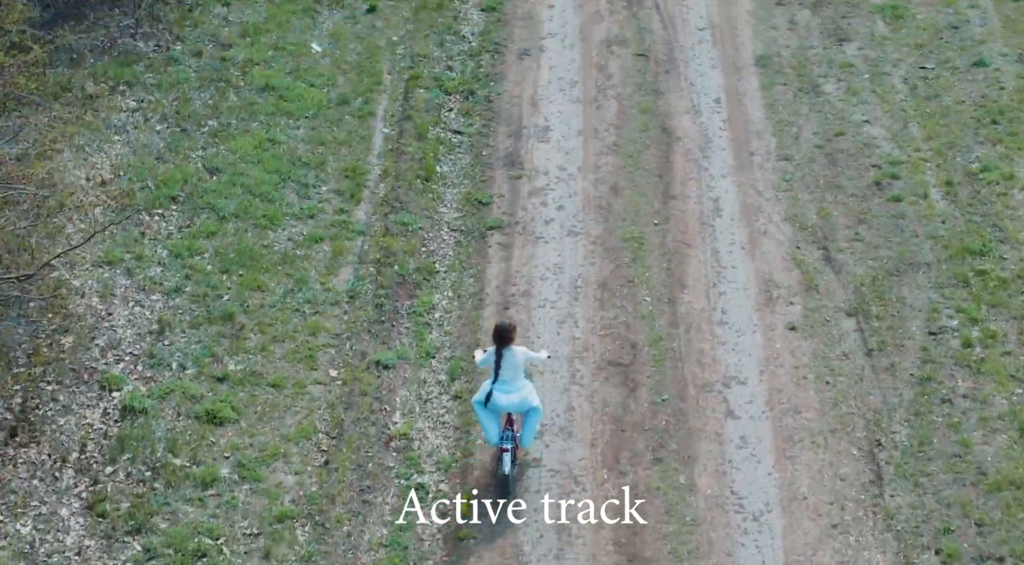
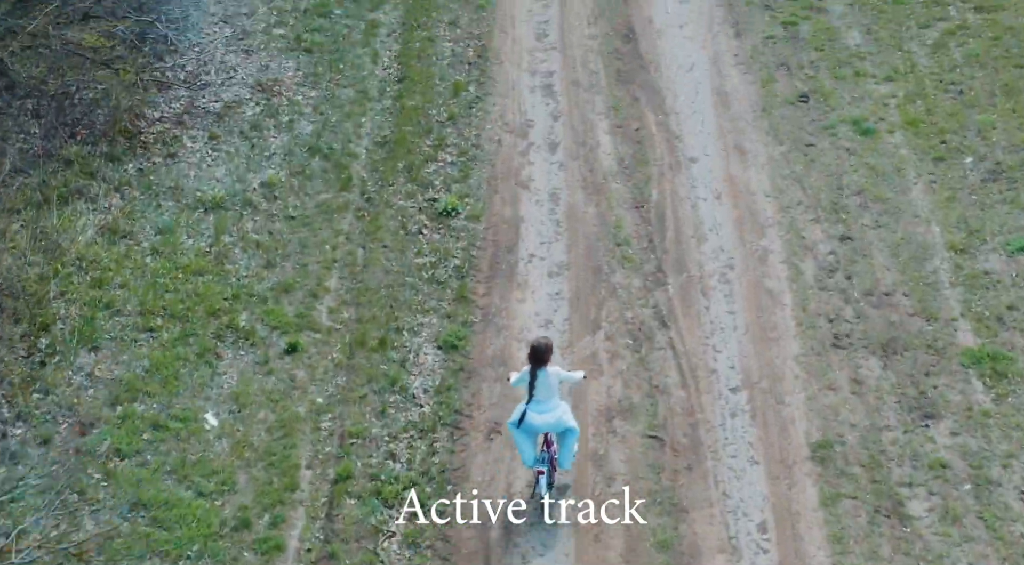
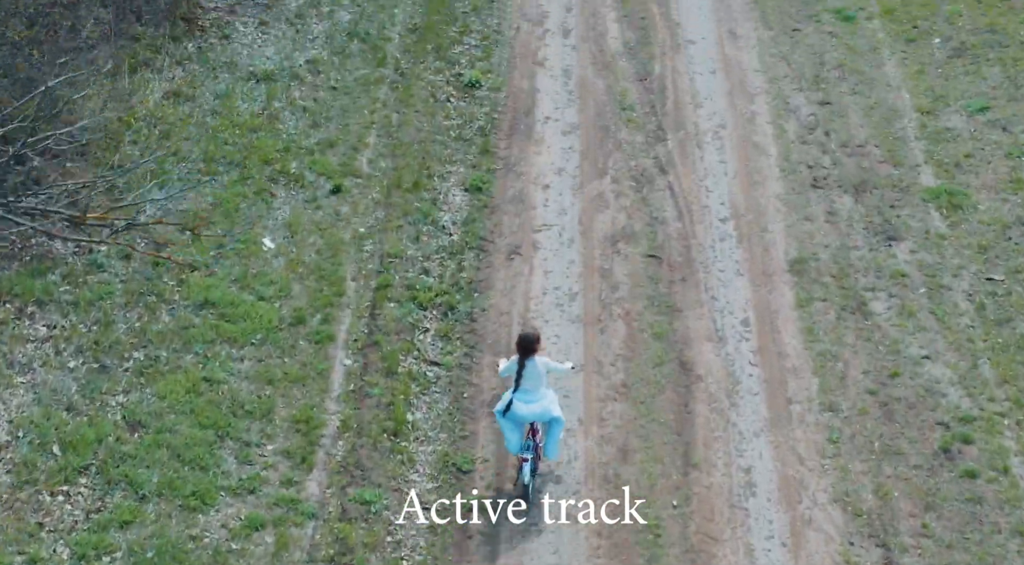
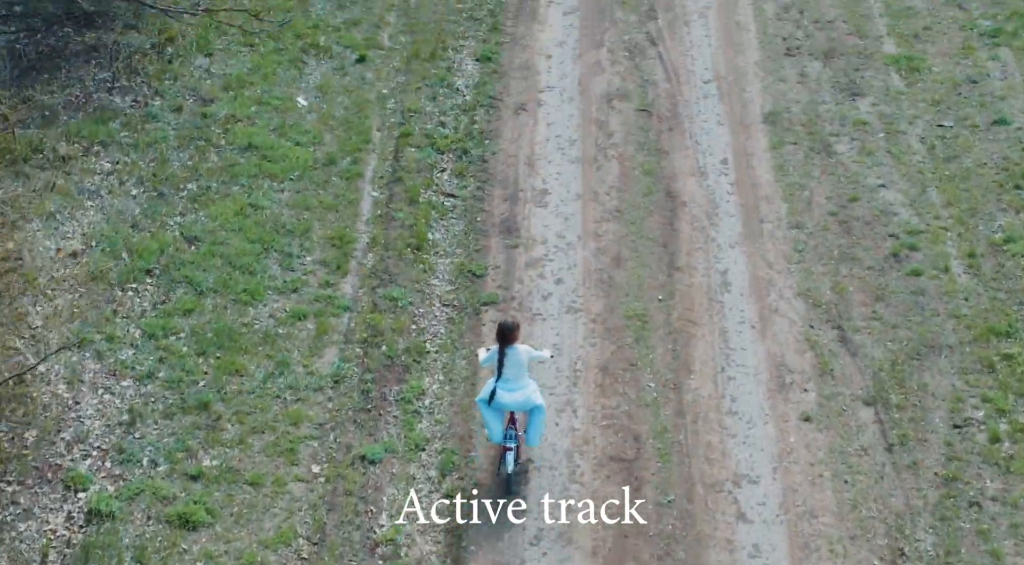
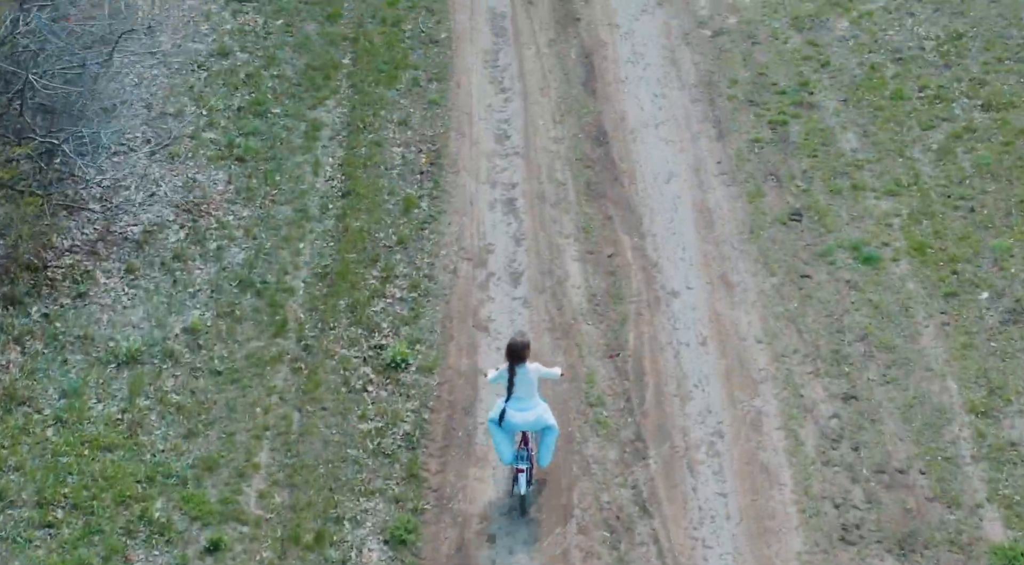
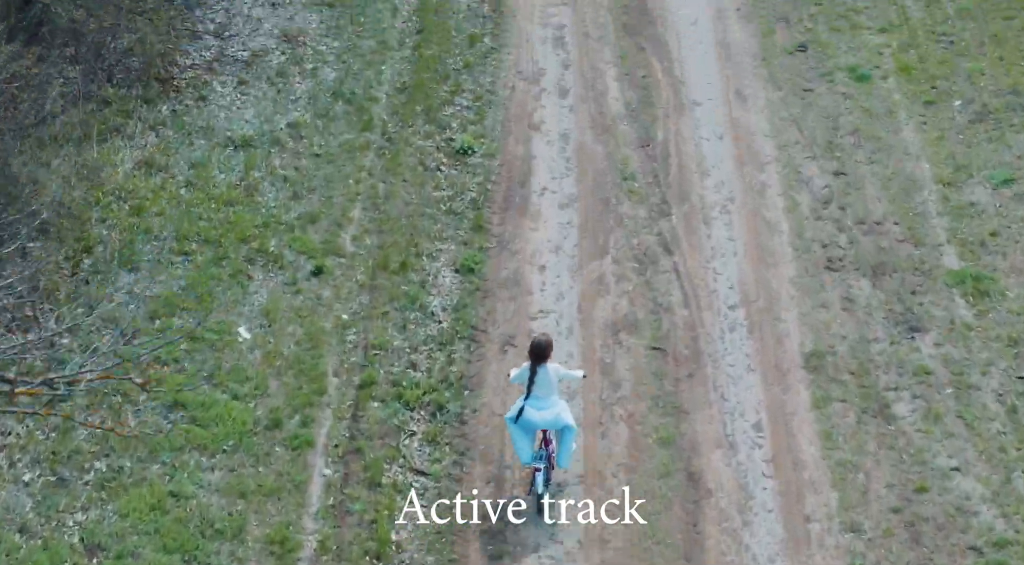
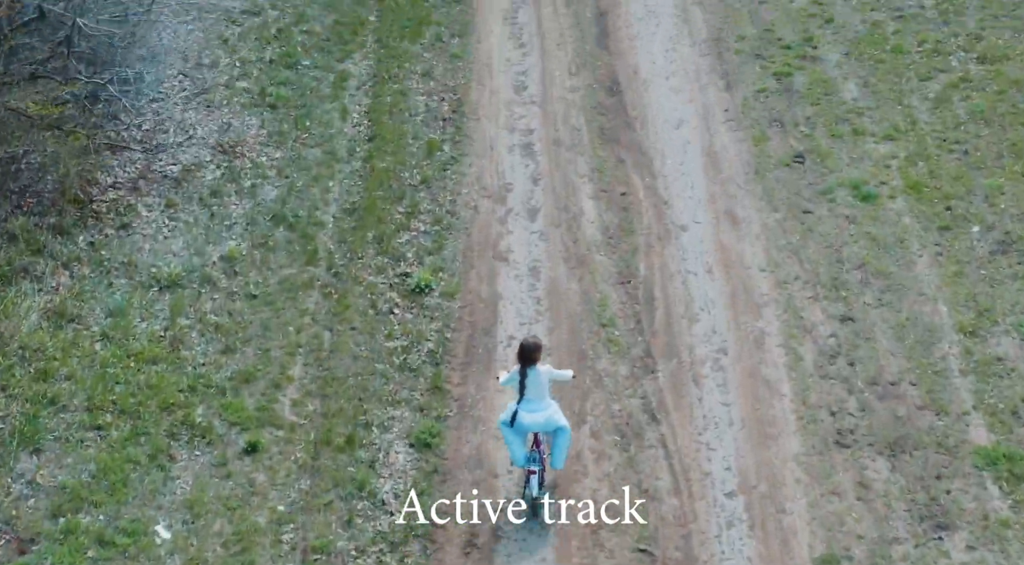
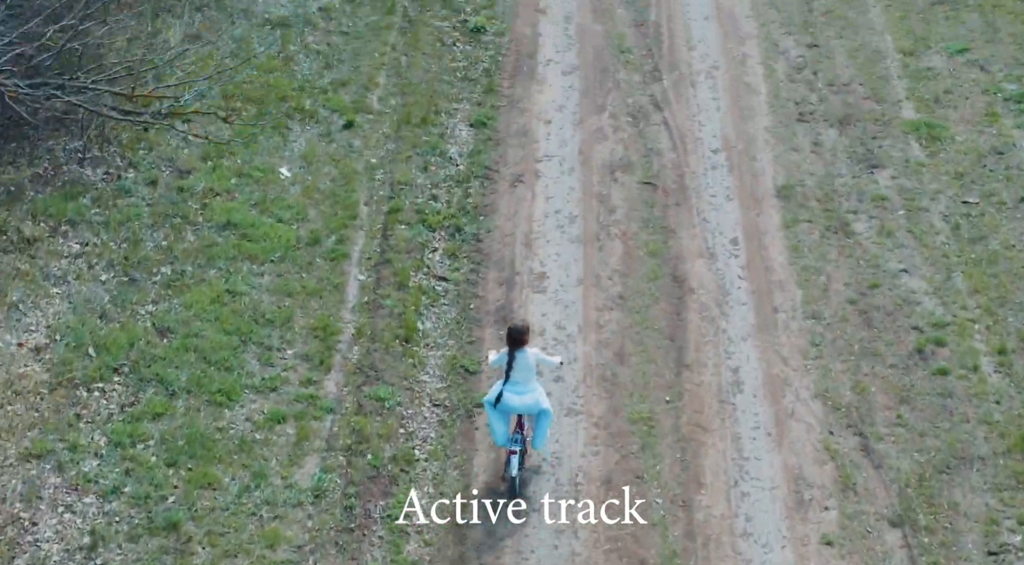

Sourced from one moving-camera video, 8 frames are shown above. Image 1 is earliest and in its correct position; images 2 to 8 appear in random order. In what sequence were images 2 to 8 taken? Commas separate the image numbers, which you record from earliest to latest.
4, 8, 3, 6, 2, 7, 5
